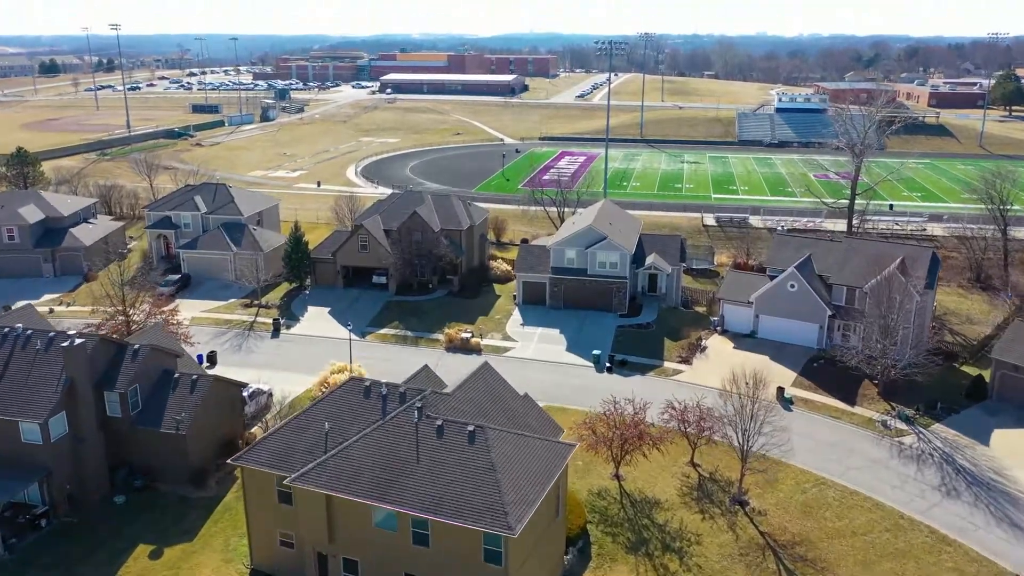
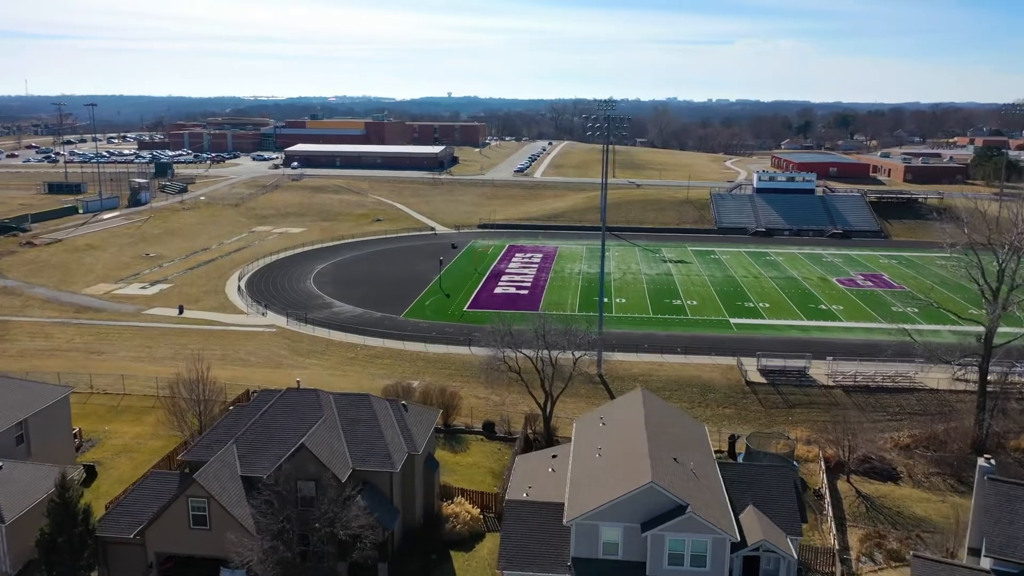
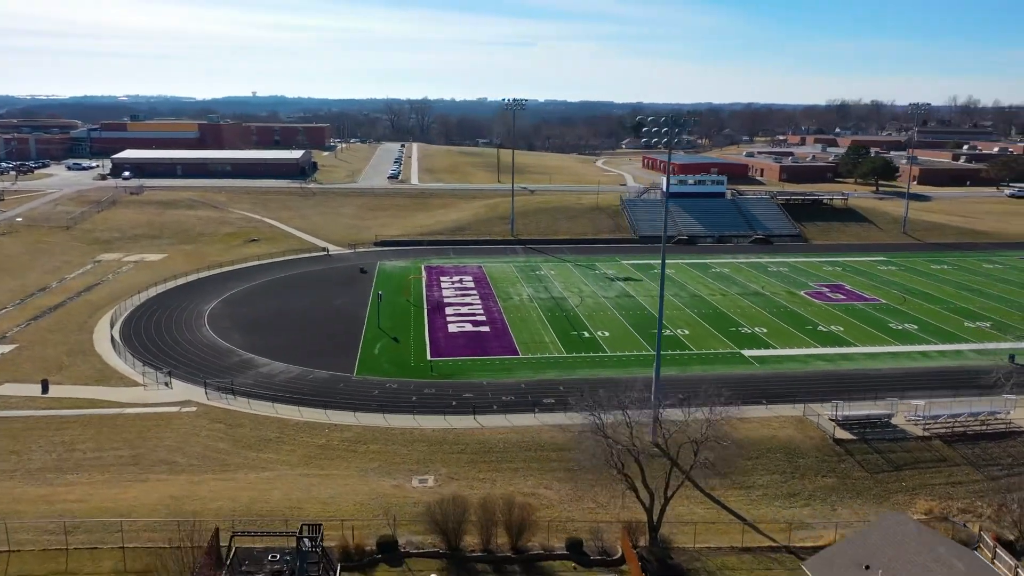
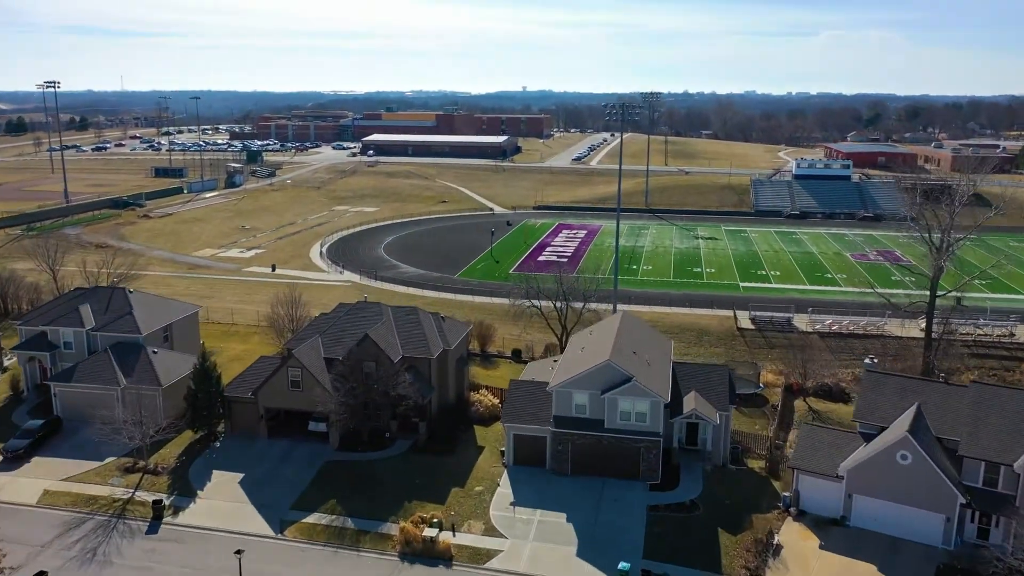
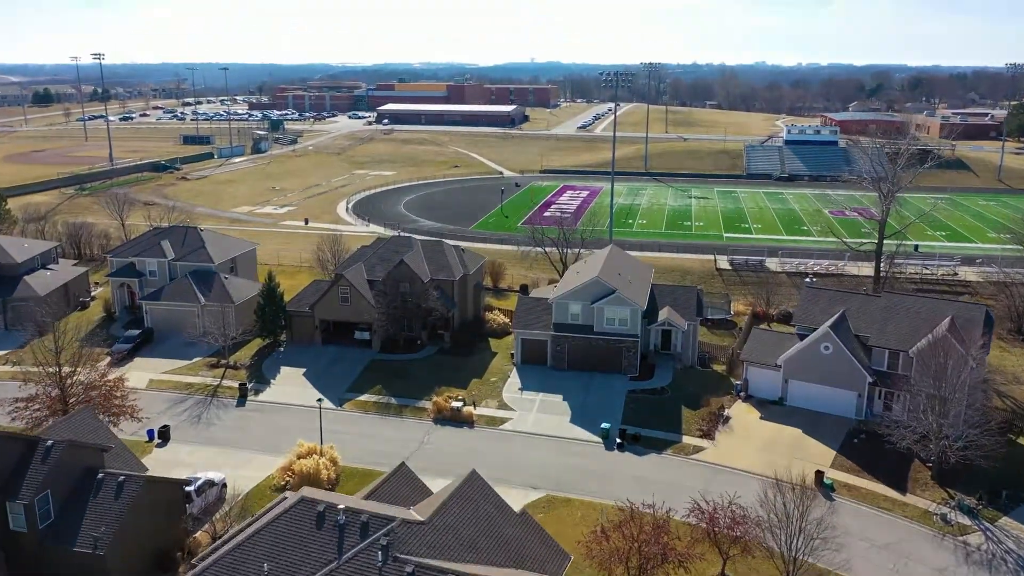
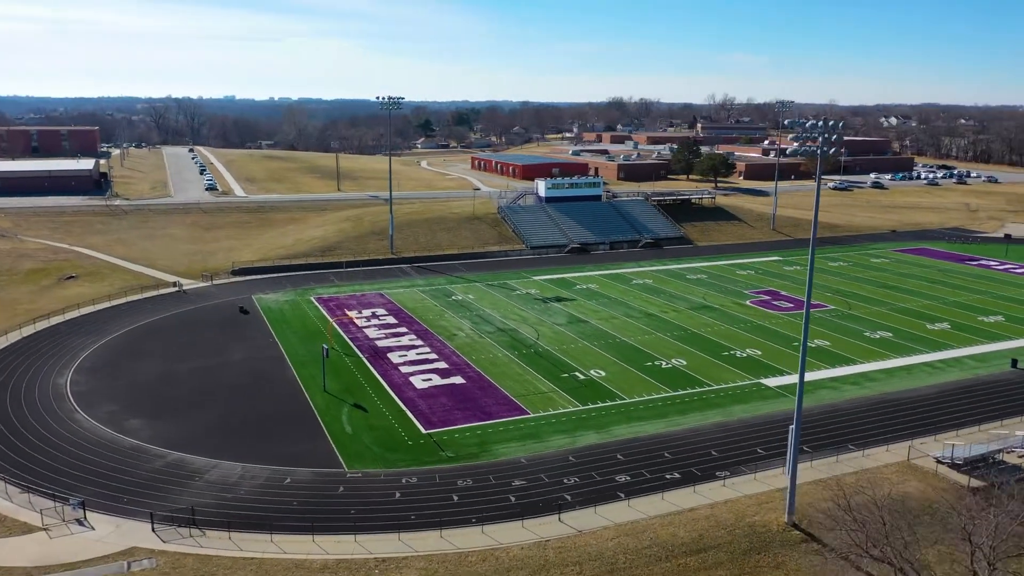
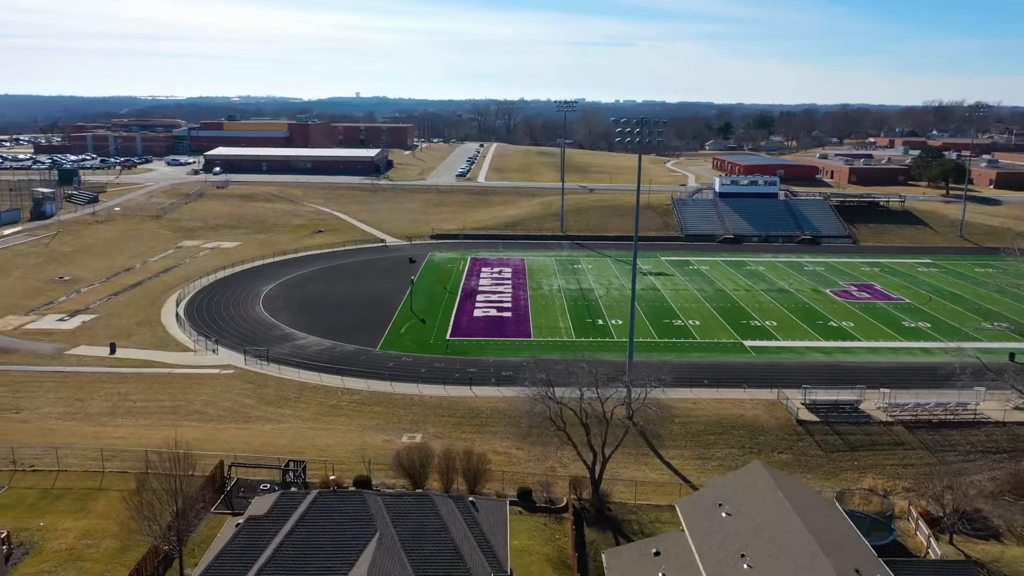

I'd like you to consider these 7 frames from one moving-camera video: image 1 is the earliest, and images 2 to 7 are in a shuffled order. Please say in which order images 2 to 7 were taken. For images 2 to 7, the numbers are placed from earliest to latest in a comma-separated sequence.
5, 4, 2, 7, 3, 6
